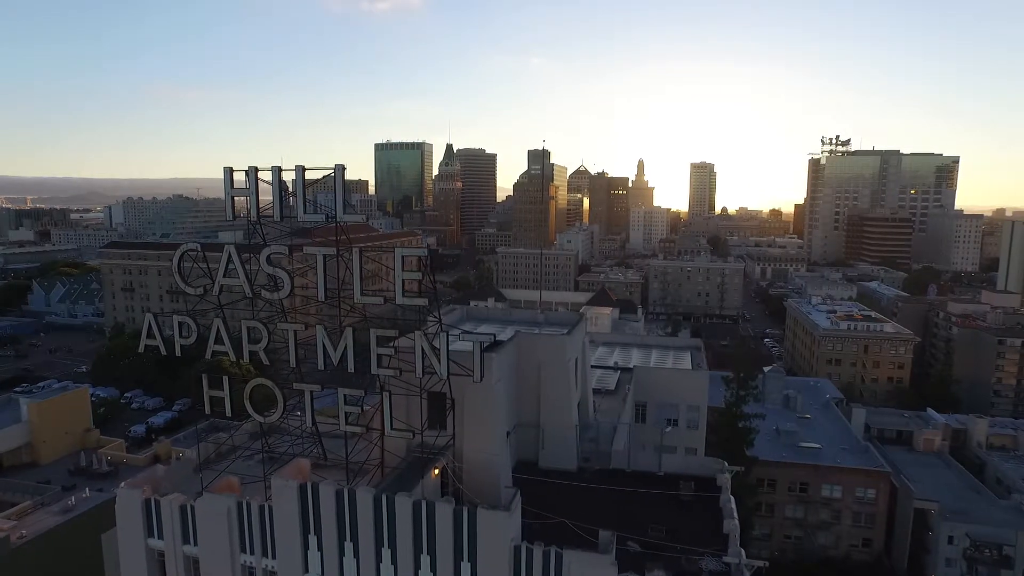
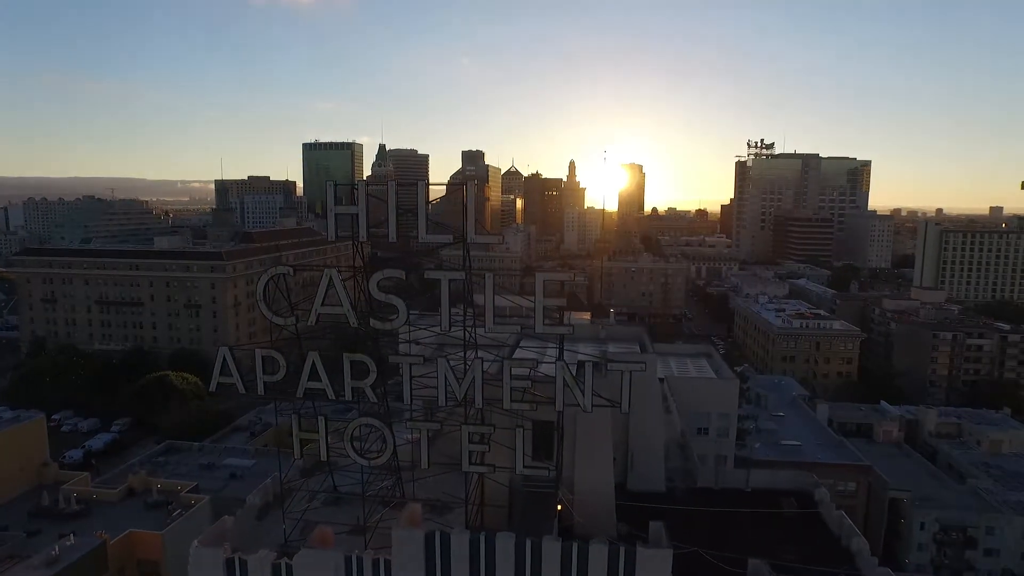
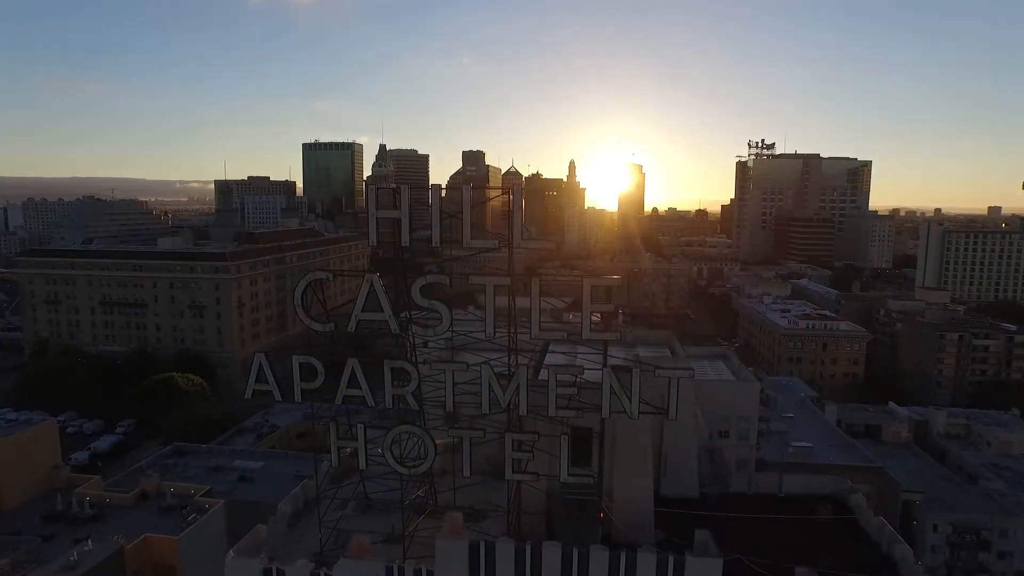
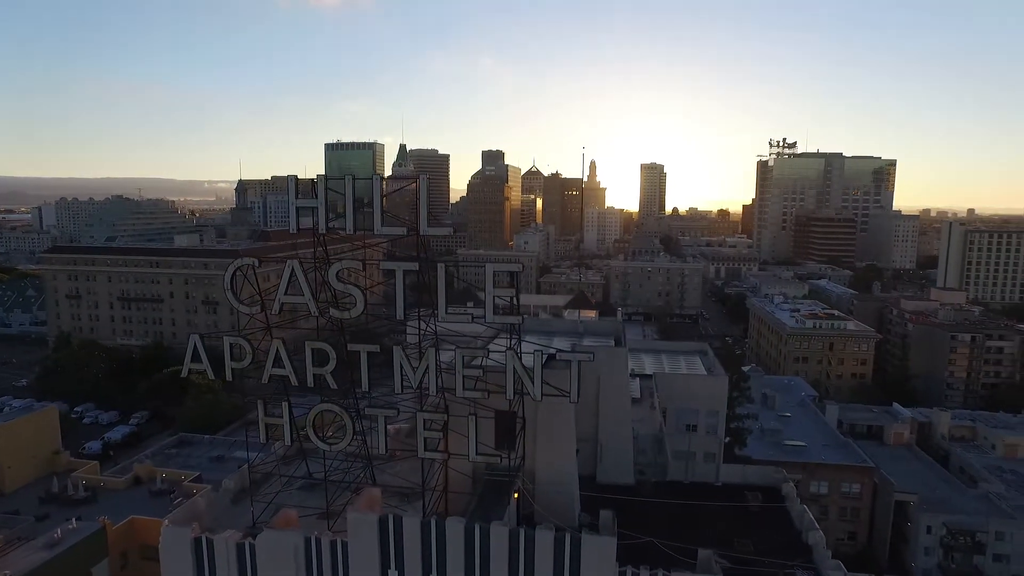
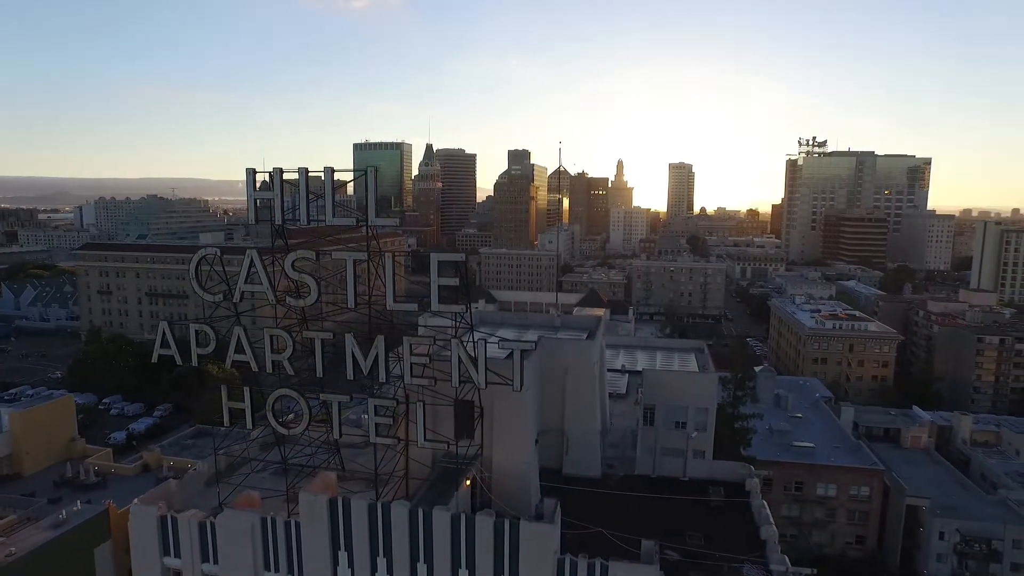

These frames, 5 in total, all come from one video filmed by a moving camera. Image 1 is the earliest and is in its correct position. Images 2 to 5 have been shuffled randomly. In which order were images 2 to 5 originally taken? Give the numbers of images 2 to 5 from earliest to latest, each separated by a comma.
5, 4, 2, 3
